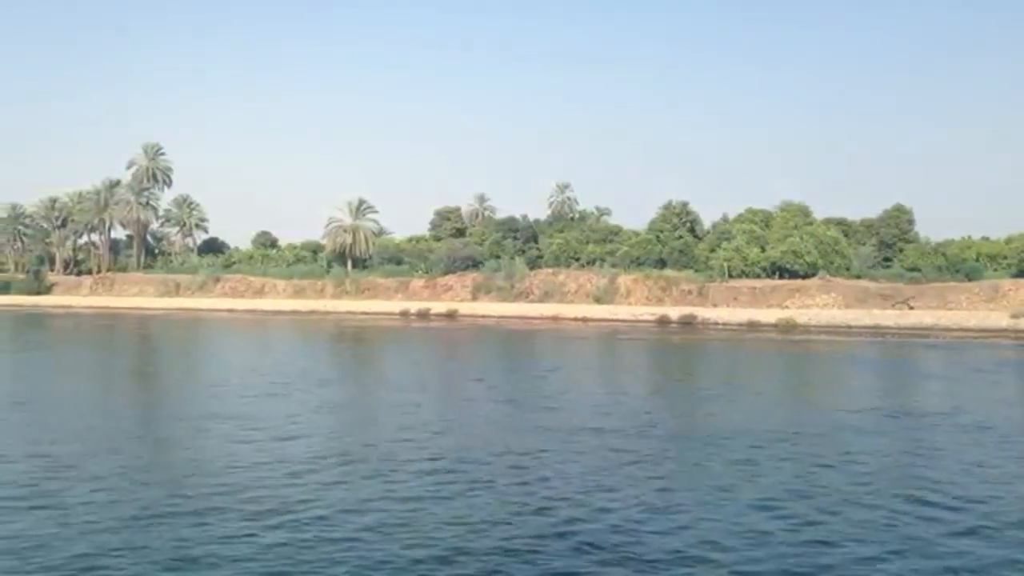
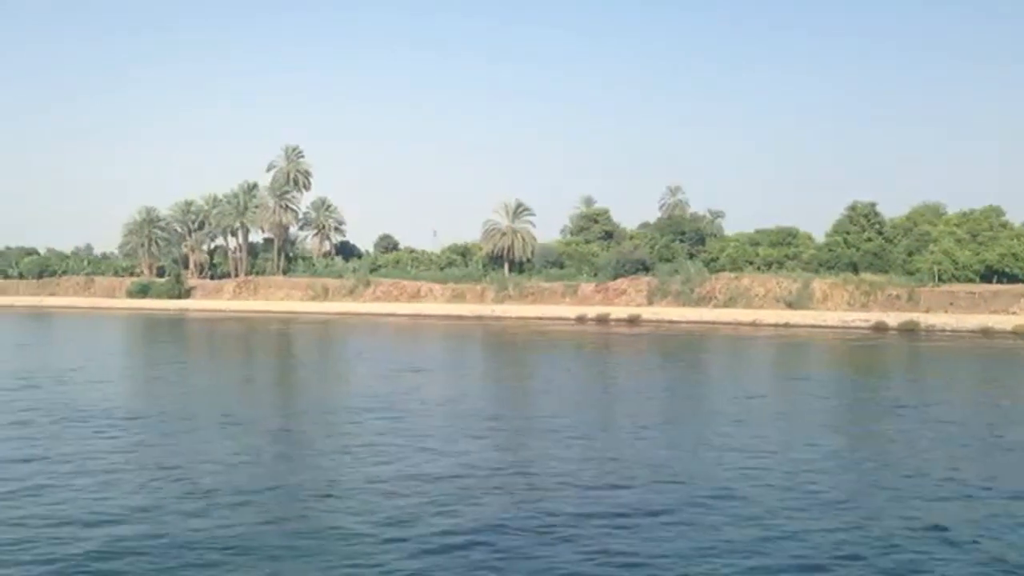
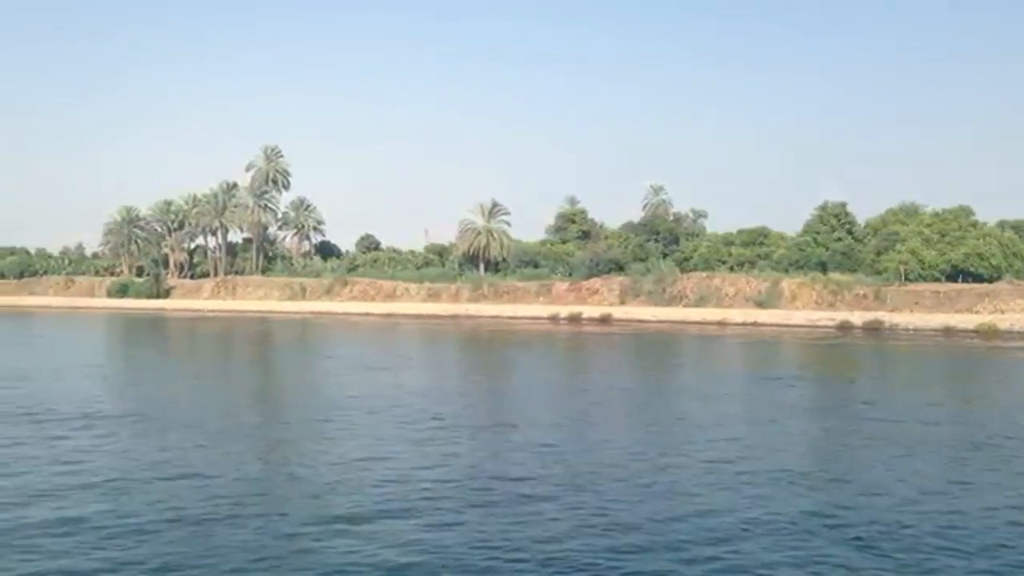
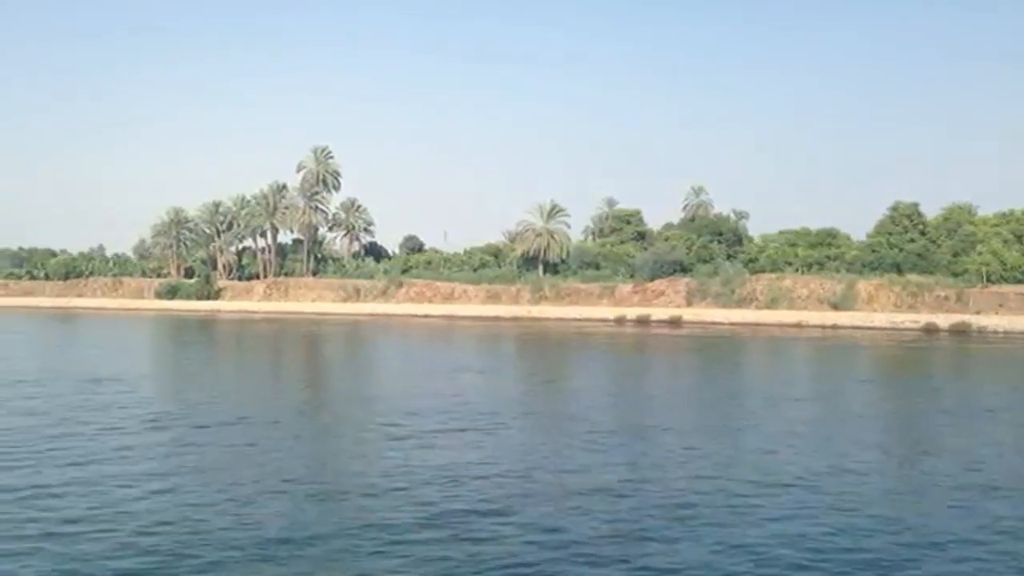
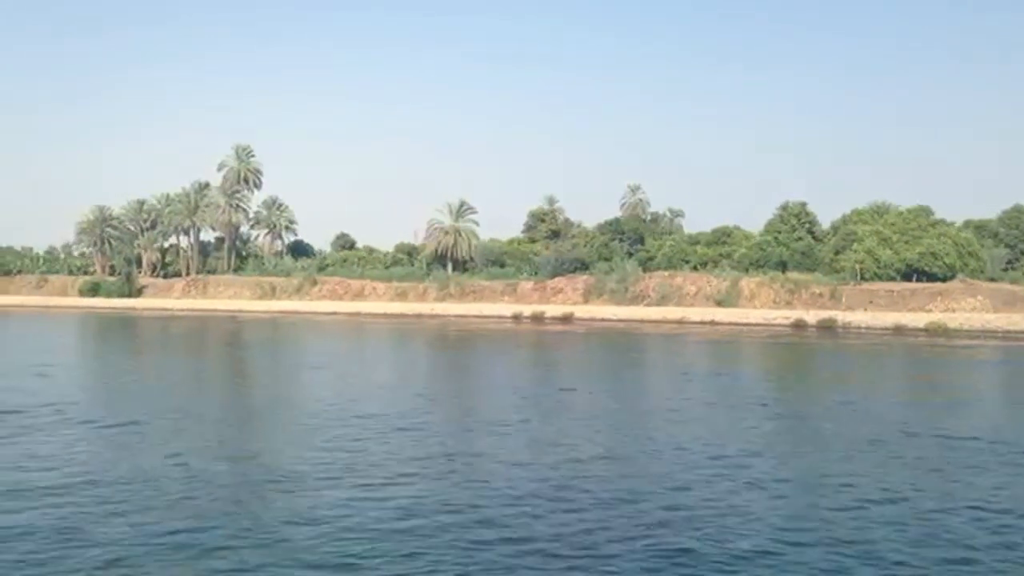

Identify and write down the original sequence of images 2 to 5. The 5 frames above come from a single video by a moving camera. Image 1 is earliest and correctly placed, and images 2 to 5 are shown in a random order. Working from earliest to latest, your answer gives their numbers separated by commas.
5, 3, 2, 4
